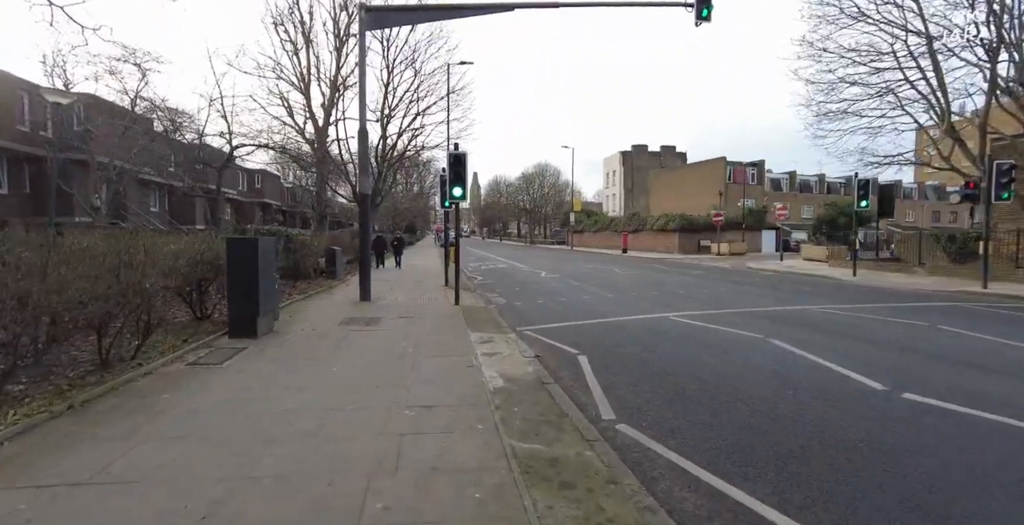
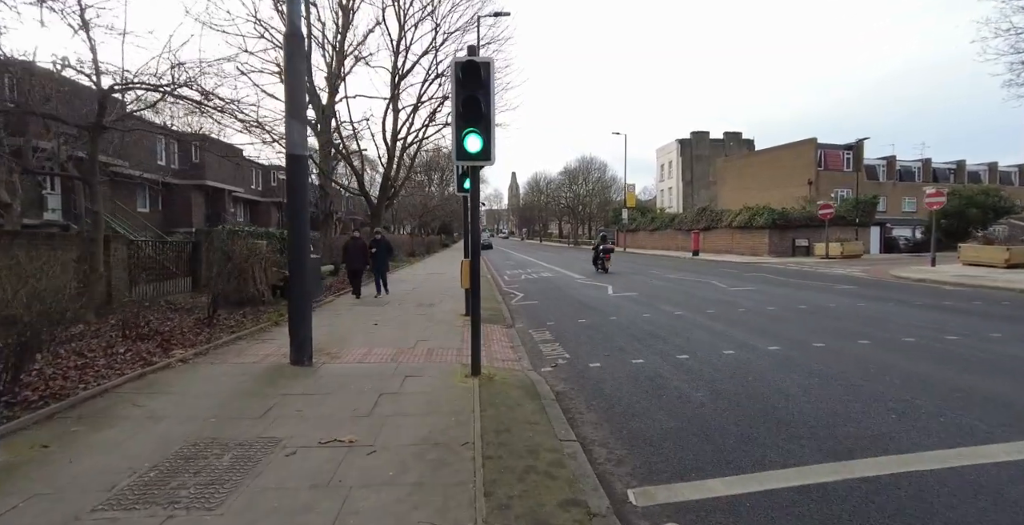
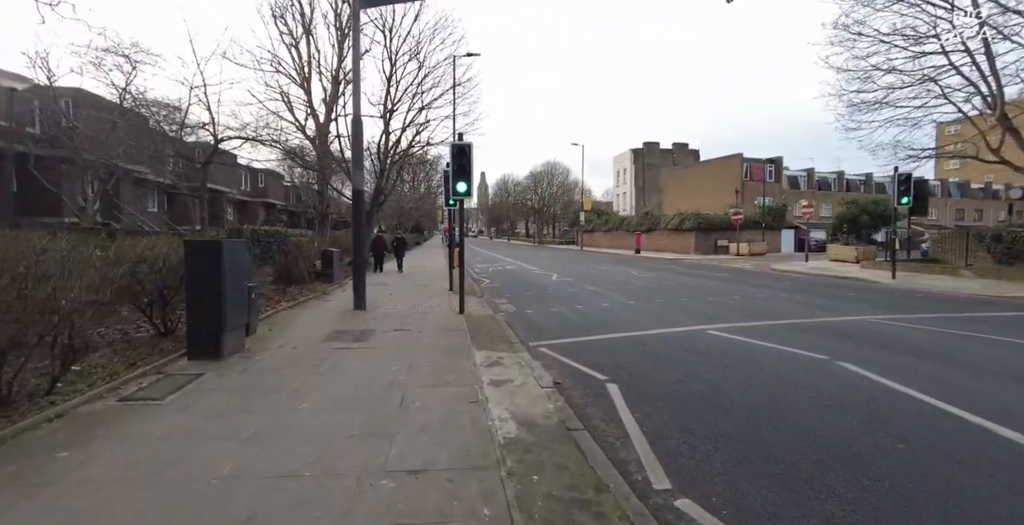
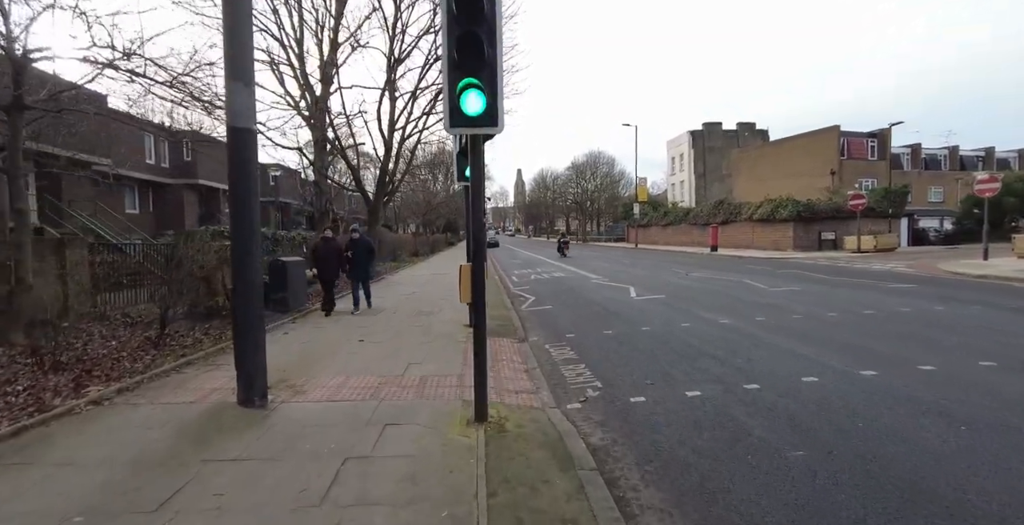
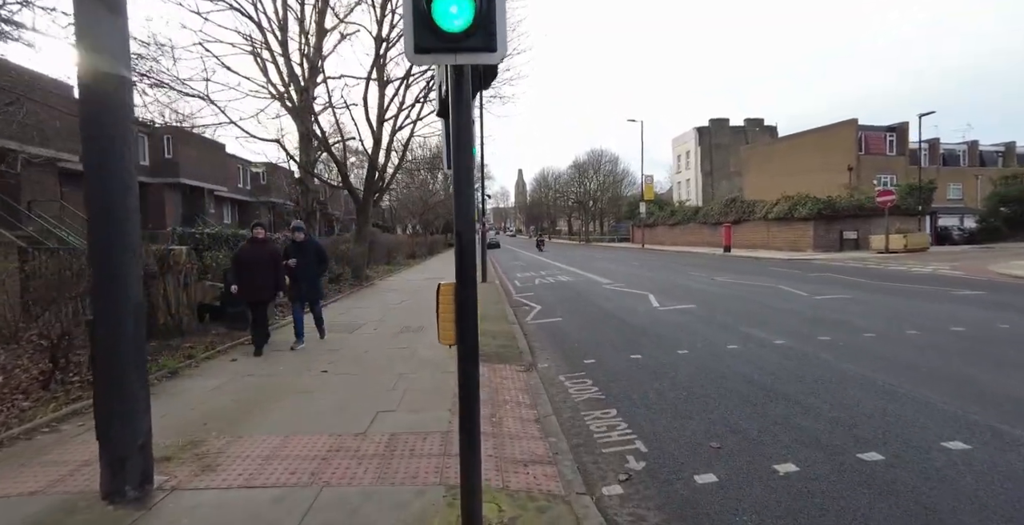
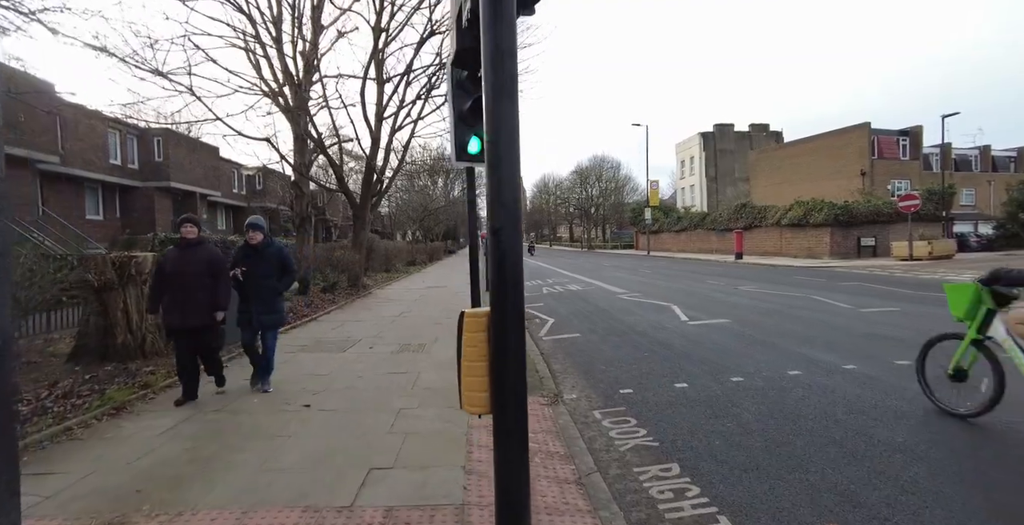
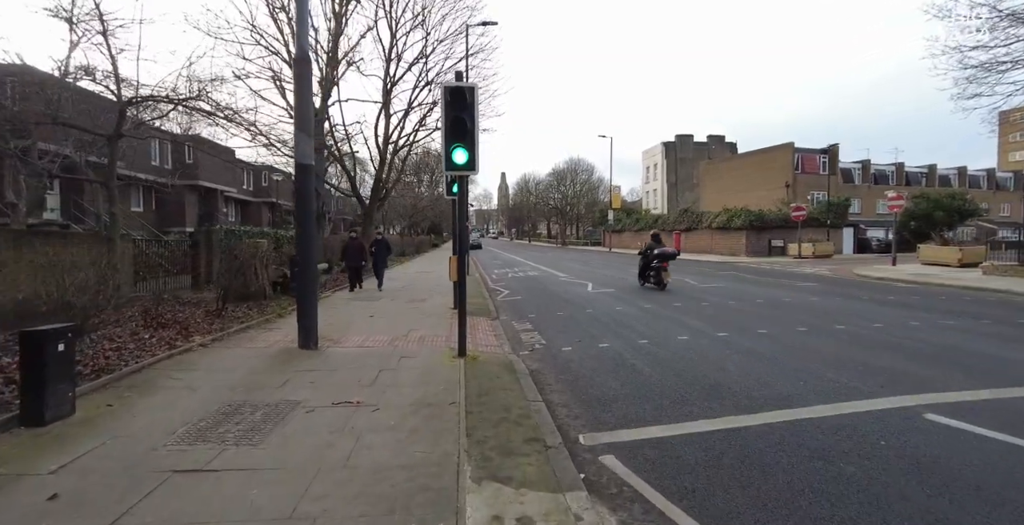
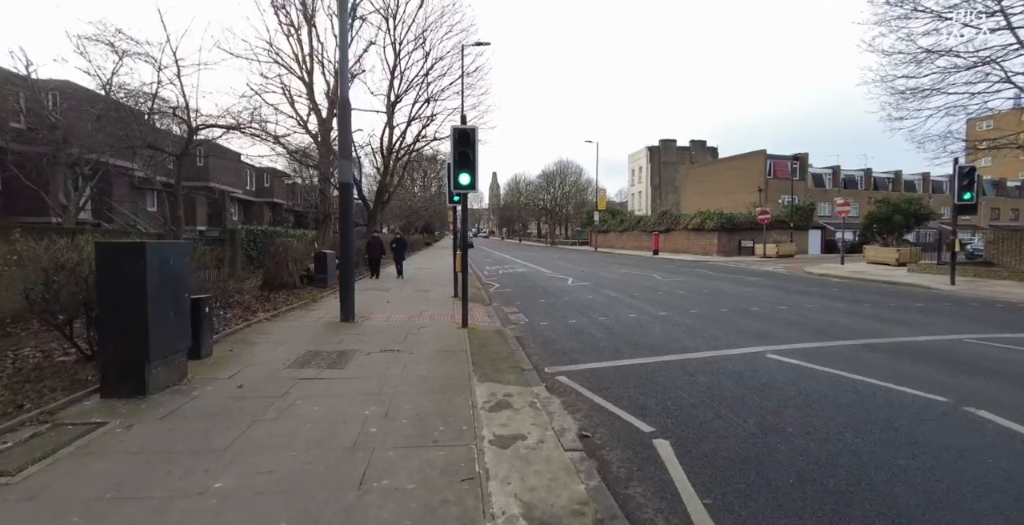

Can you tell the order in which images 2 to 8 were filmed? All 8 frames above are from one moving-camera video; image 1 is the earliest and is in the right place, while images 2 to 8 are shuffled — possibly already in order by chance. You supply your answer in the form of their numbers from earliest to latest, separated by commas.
3, 8, 7, 2, 4, 5, 6
